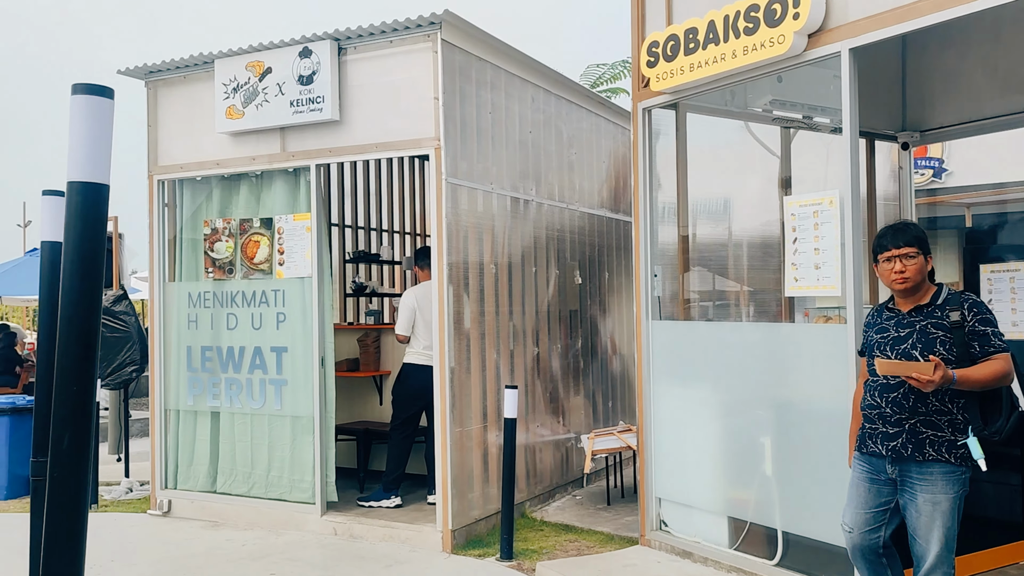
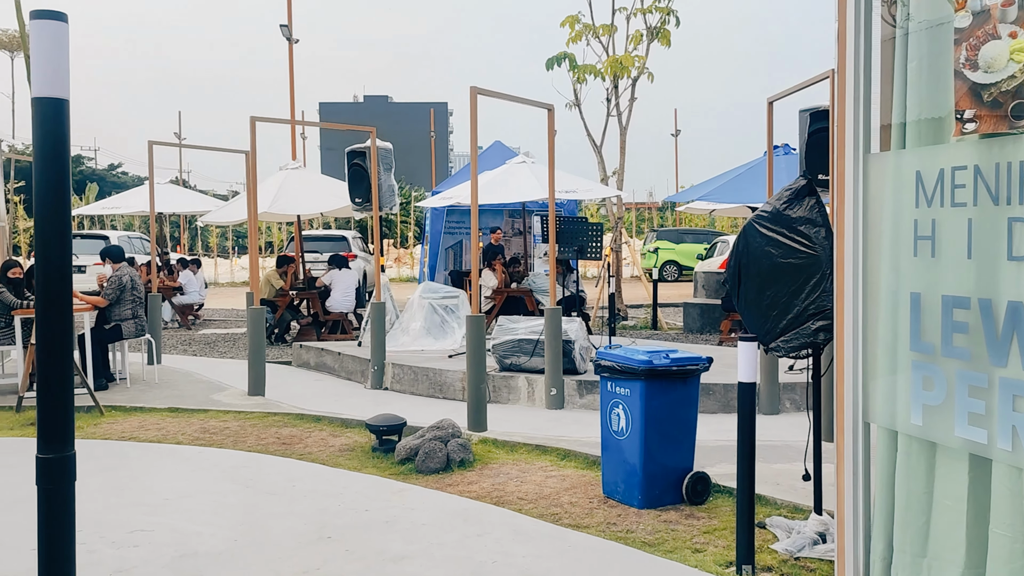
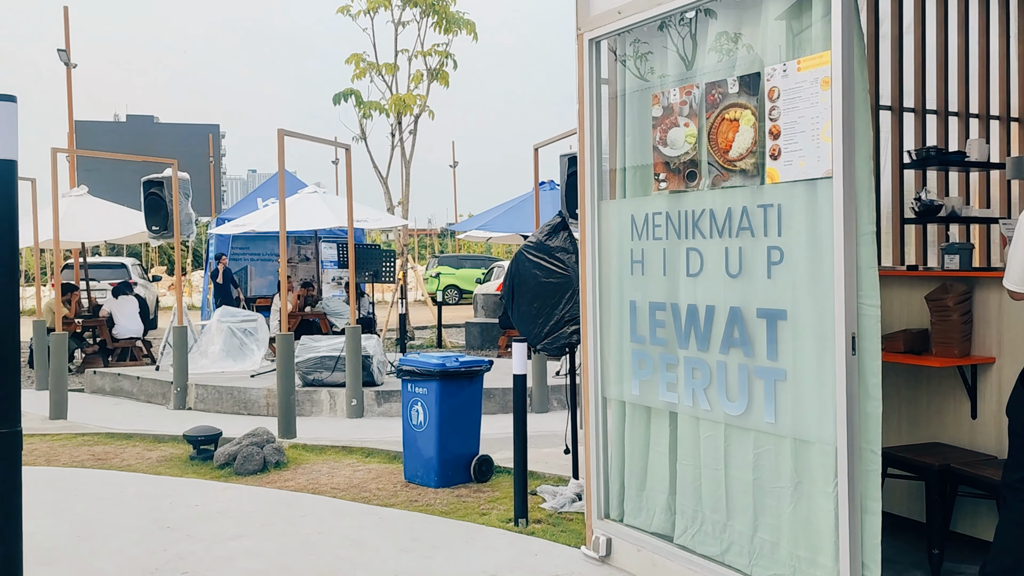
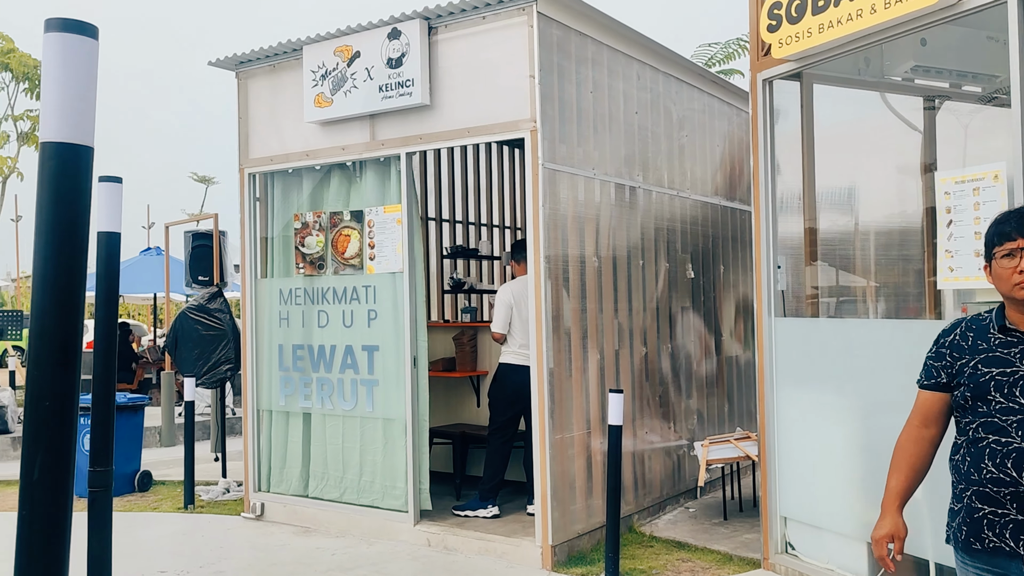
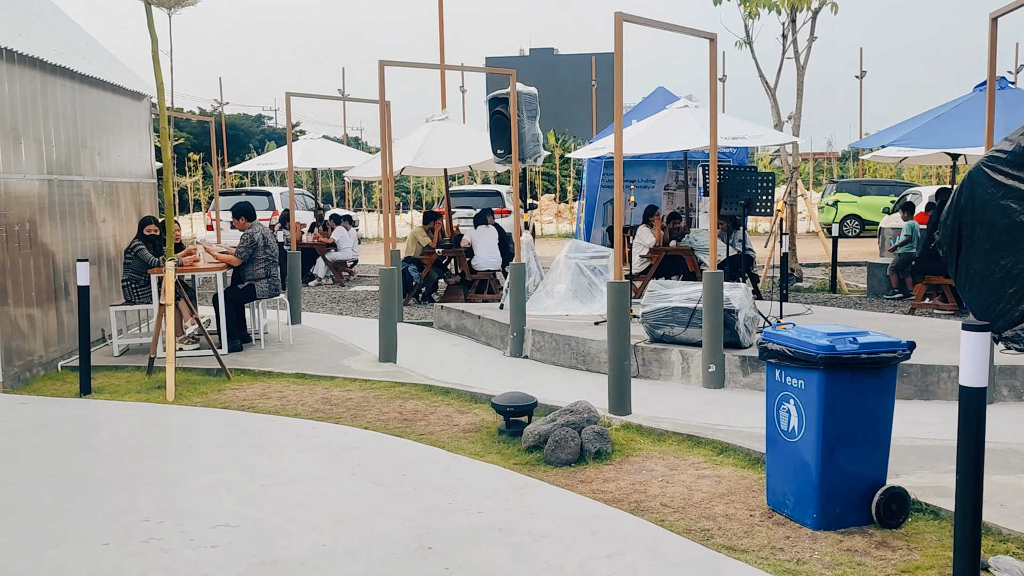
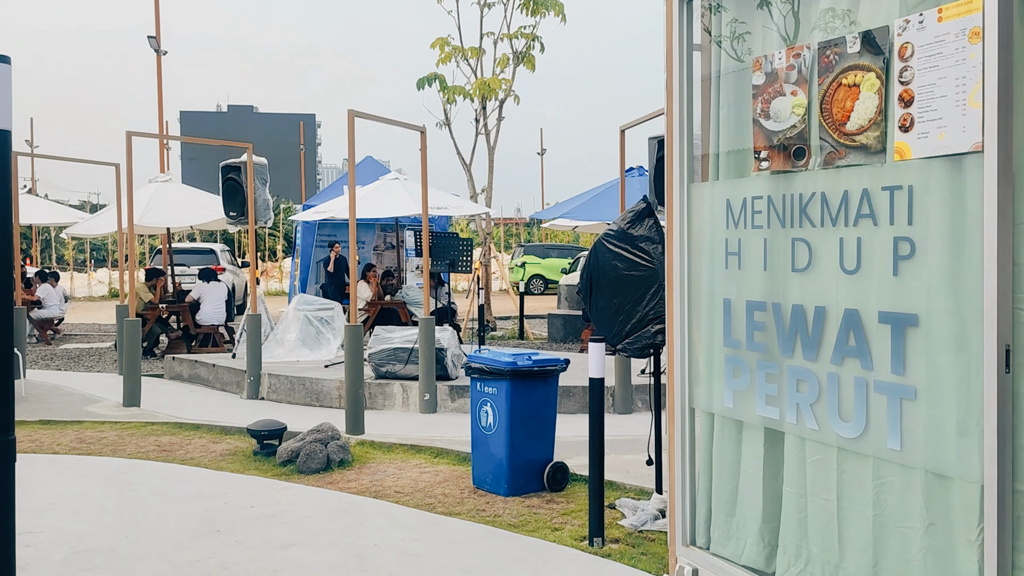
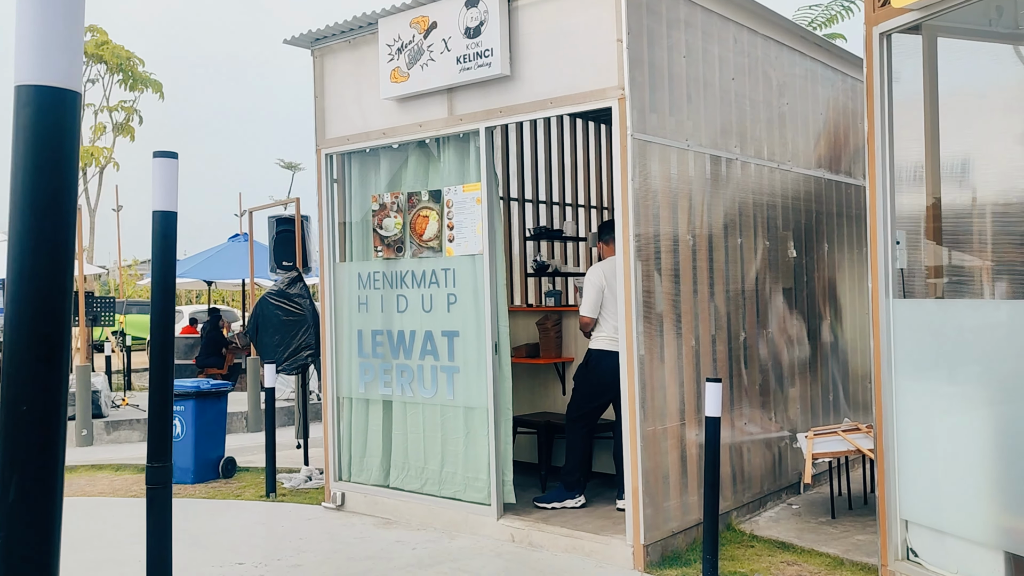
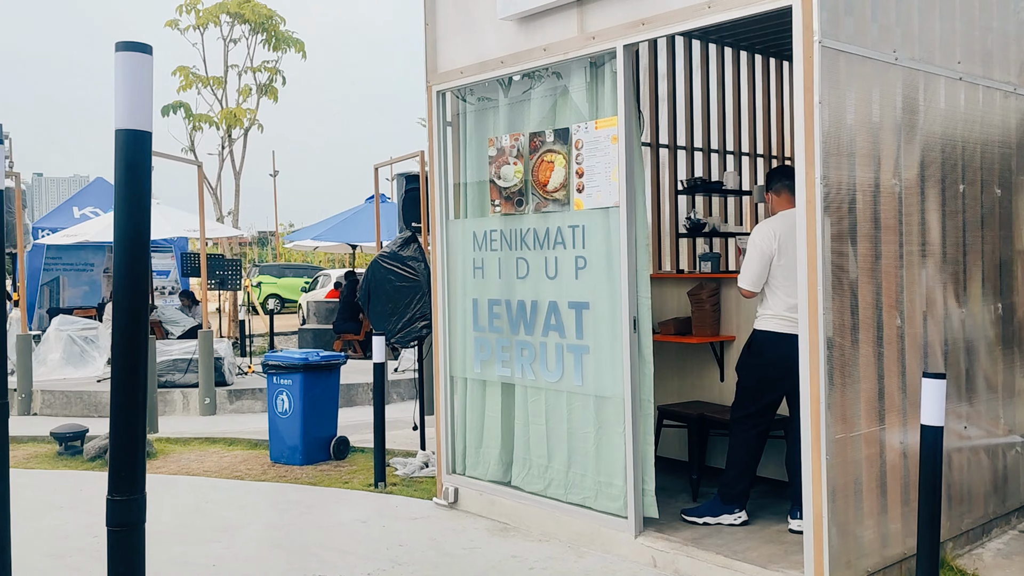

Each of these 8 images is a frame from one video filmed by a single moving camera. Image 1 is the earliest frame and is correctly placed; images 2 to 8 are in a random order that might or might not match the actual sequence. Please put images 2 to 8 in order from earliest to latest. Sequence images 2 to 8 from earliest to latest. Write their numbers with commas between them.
4, 7, 8, 3, 6, 2, 5
